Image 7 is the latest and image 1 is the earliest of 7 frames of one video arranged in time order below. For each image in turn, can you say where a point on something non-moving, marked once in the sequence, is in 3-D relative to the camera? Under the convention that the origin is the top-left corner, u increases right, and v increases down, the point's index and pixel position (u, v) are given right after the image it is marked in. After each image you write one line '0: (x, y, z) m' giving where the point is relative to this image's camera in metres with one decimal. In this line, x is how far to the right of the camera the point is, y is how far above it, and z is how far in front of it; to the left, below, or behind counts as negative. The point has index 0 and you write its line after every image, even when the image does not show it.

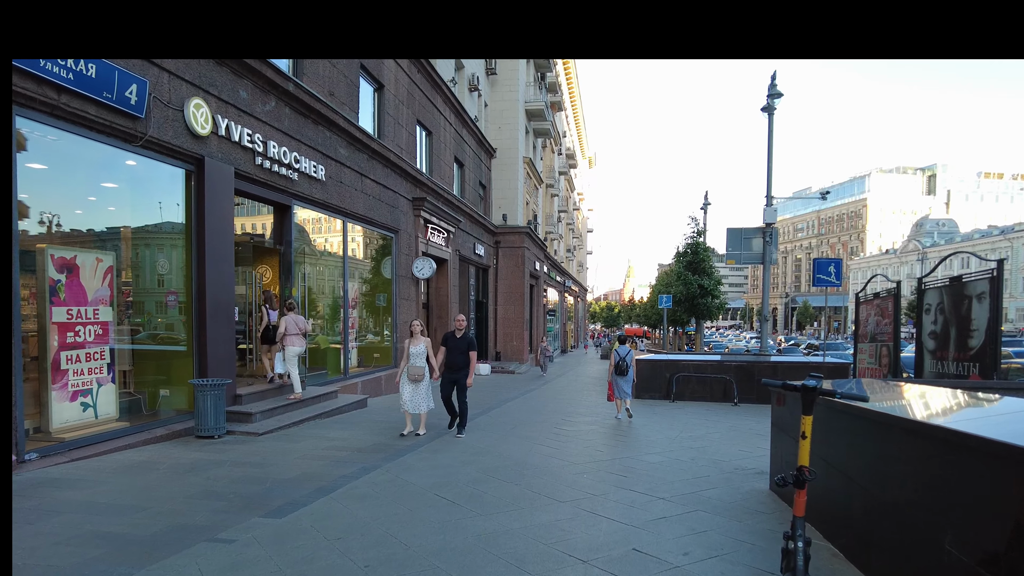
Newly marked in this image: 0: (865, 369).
0: (+5.5, -1.3, +10.6) m
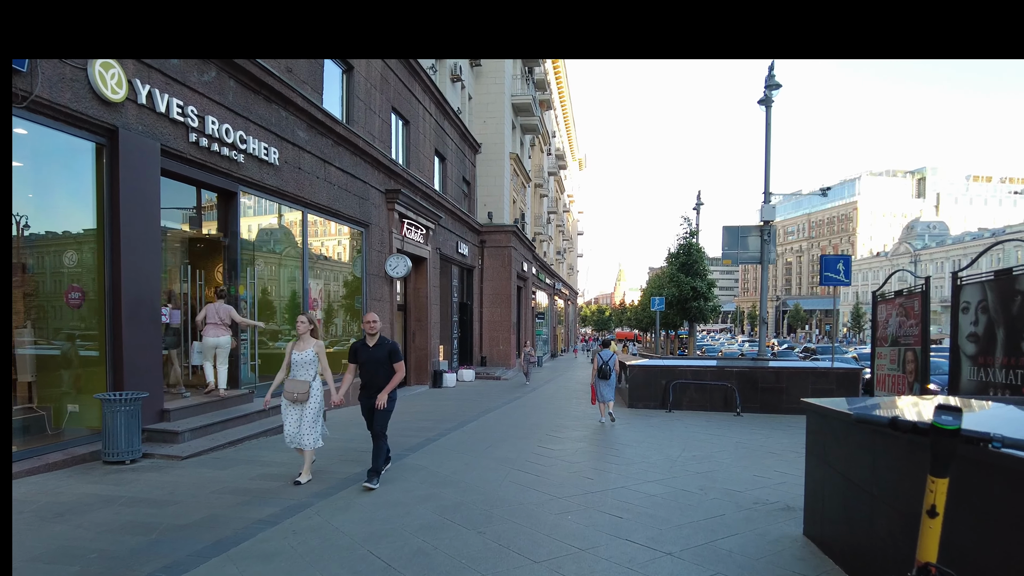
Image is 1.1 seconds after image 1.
0: (+5.2, -1.2, +9.4) m
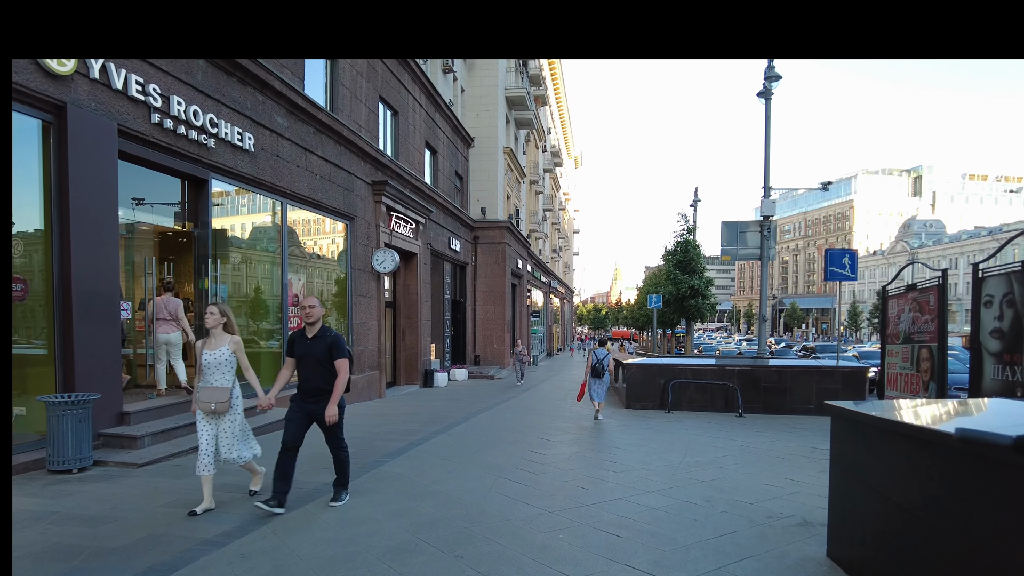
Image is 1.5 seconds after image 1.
0: (+5.0, -1.1, +8.9) m
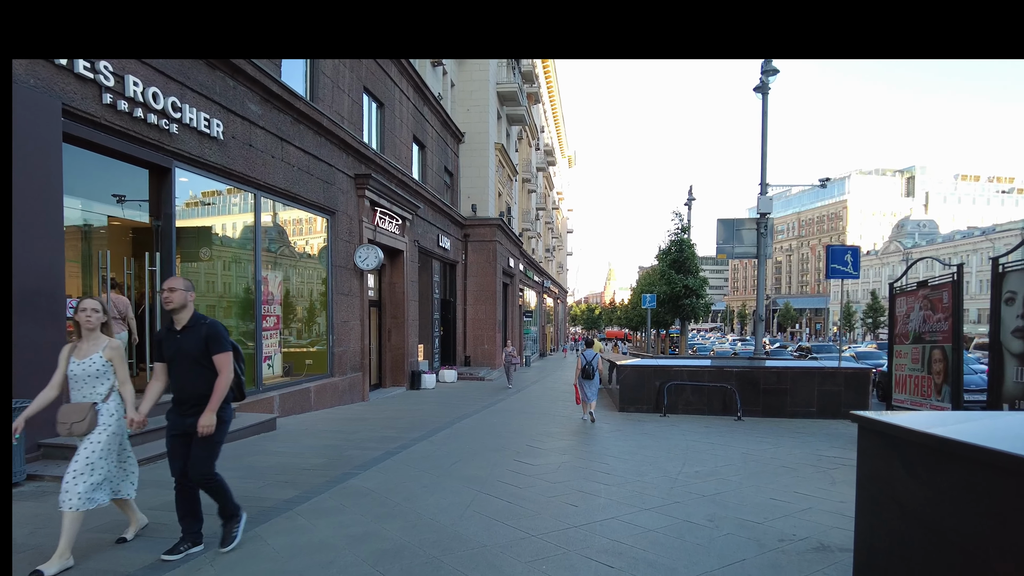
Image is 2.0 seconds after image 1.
0: (+4.9, -1.1, +8.4) m
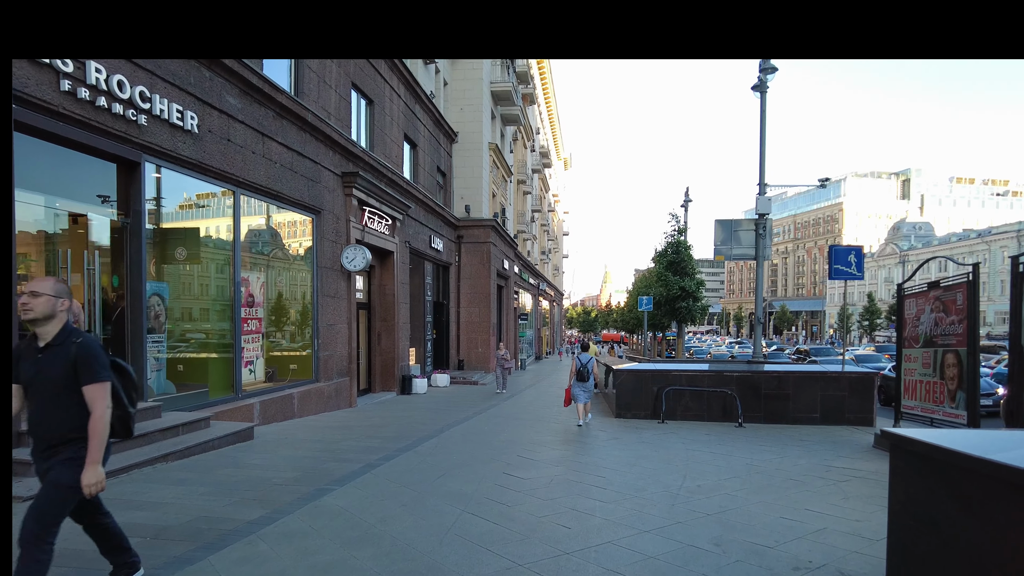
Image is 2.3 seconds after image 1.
0: (+4.8, -1.1, +8.0) m
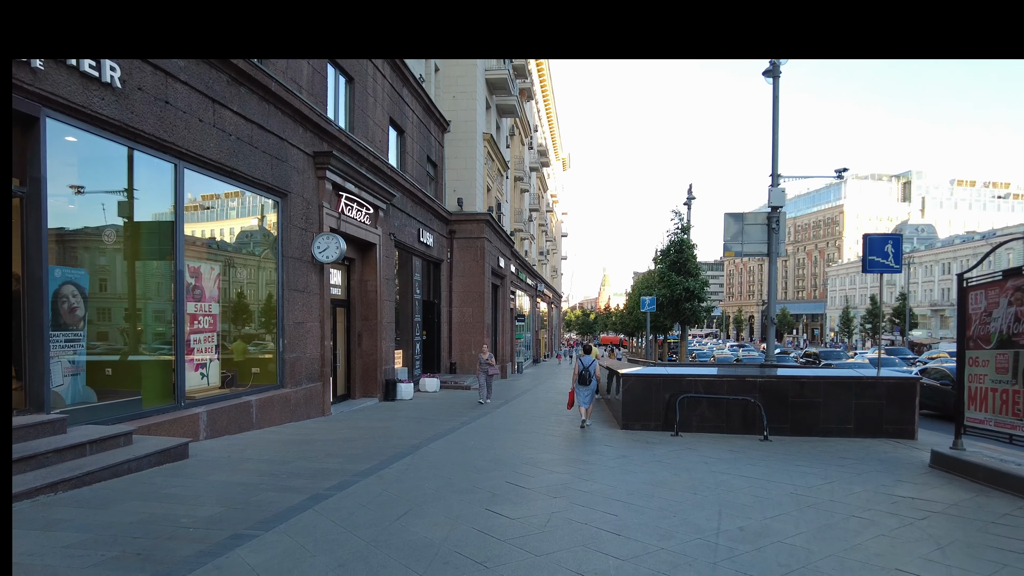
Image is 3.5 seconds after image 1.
0: (+4.7, -1.0, +6.6) m
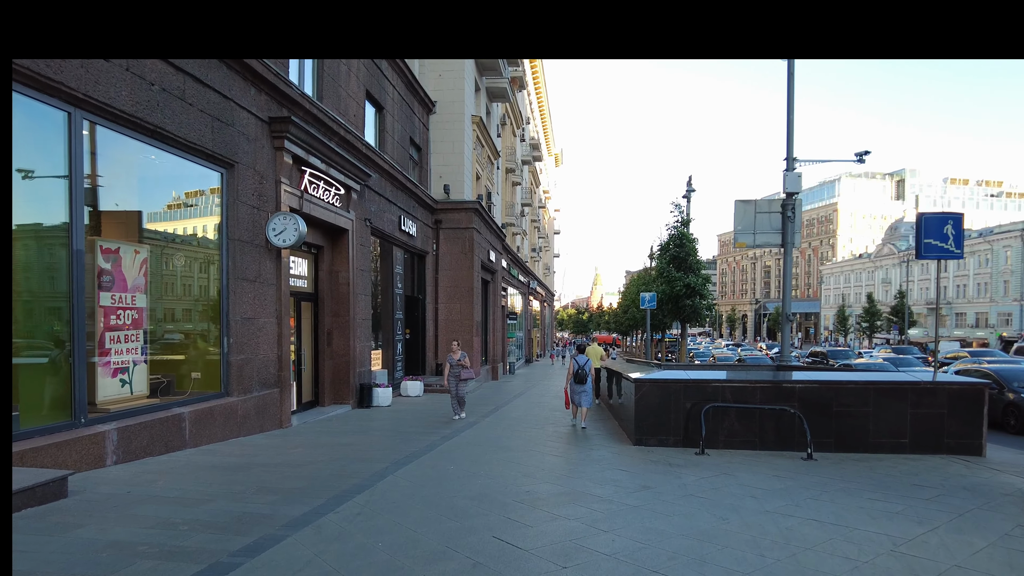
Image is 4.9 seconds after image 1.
0: (+4.6, -0.9, +5.0) m
